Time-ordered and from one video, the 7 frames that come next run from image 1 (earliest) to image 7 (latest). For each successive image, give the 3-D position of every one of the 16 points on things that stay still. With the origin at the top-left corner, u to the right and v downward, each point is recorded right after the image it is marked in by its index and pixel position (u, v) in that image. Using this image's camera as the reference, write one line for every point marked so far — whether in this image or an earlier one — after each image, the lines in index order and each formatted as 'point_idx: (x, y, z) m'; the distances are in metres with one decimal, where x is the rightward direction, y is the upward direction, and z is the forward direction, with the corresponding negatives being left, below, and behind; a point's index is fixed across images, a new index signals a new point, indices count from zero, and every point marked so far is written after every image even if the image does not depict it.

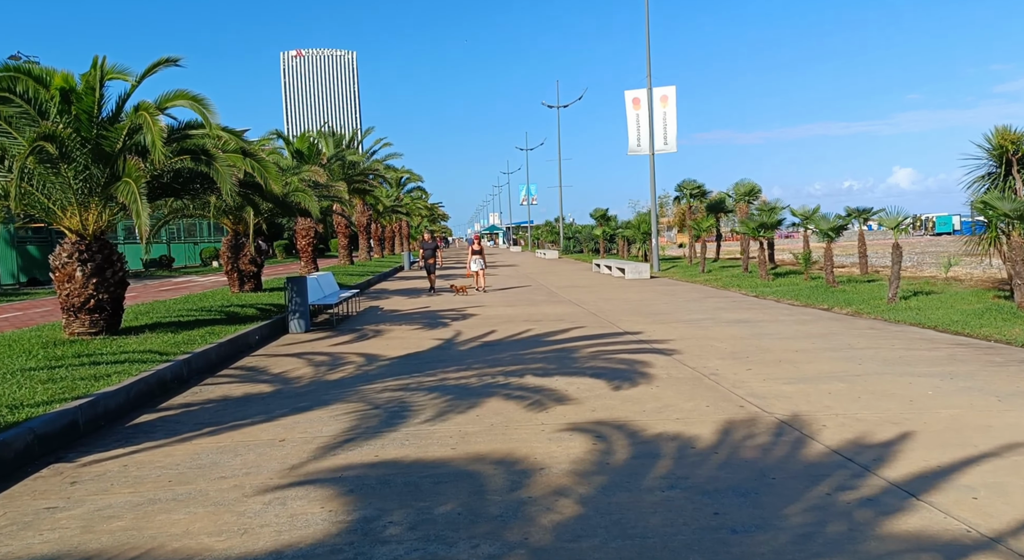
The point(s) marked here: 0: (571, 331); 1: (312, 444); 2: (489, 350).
0: (+1.0, -0.9, +12.7) m
1: (-1.6, -1.3, +5.8) m
2: (-0.3, -1.0, +10.8) m
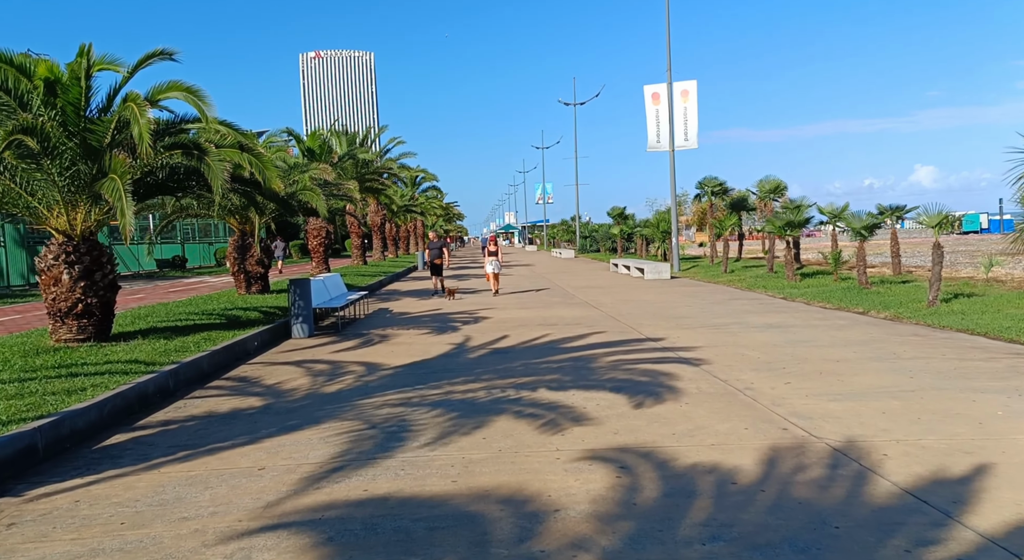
0: (+1.2, -0.9, +11.9) m
1: (-1.5, -1.3, +5.1) m
2: (-0.1, -1.1, +10.1) m
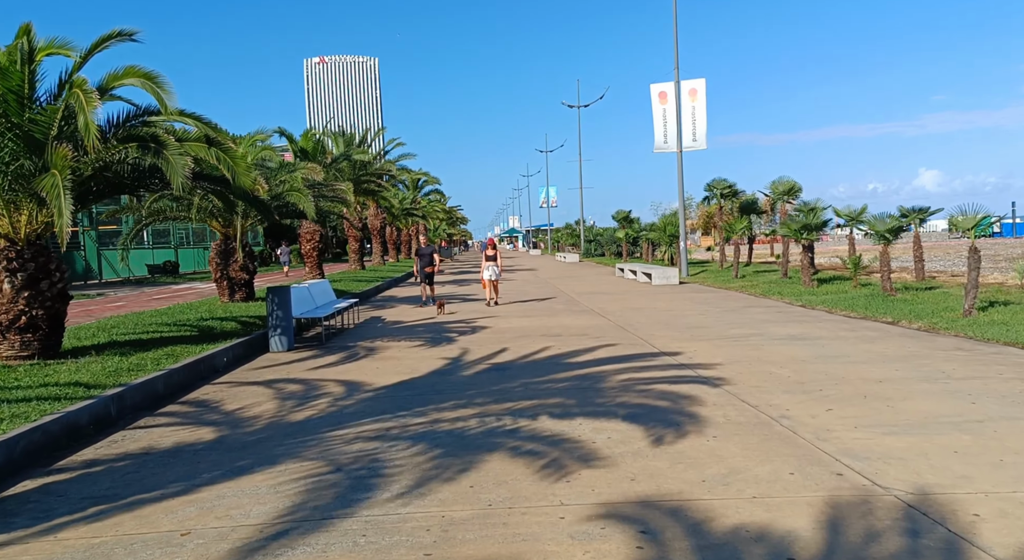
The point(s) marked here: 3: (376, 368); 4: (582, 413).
0: (+1.2, -1.0, +10.8) m
1: (-1.5, -1.4, +4.0) m
2: (-0.2, -1.2, +9.0) m
3: (-1.8, -1.2, +9.7) m
4: (+0.7, -1.2, +6.9) m
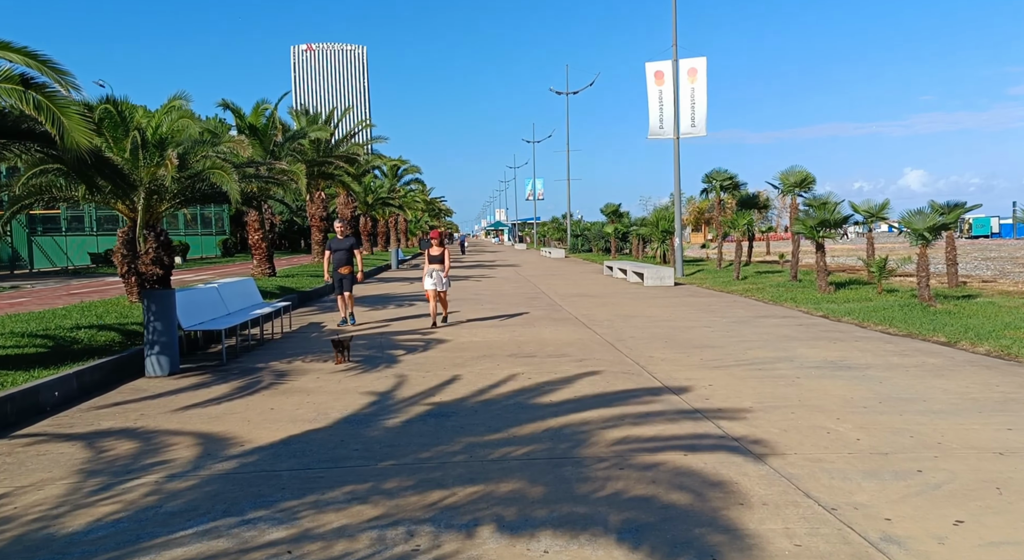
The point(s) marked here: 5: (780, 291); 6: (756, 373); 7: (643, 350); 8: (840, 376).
0: (+0.7, -1.1, +8.1) m
1: (-1.9, -1.5, +1.3) m
2: (-0.6, -1.2, +6.2) m
3: (-2.3, -1.2, +6.9) m
4: (+0.2, -1.3, +4.2) m
5: (+6.7, -0.3, +18.5) m
6: (+2.8, -1.1, +8.5) m
7: (+1.8, -1.0, +10.1) m
8: (+3.7, -1.1, +8.3) m
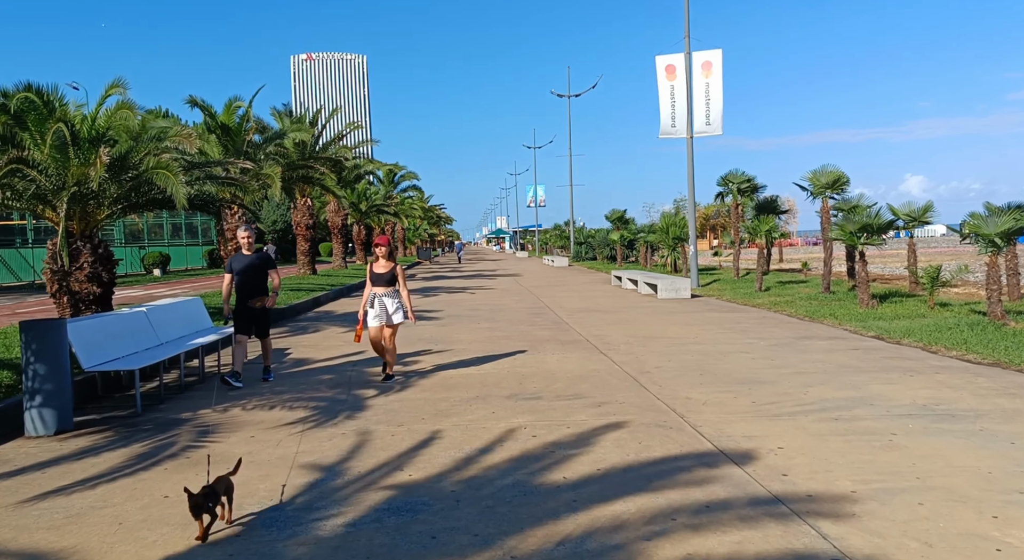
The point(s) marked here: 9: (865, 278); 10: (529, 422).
0: (+0.7, -1.3, +6.0) m
1: (-2.0, -1.7, -0.8) m
2: (-0.7, -1.4, +4.1) m
3: (-2.3, -1.4, +4.9) m
4: (+0.2, -1.5, +2.1) m
5: (+6.7, -0.5, +16.4) m
6: (+2.8, -1.3, +6.4) m
7: (+1.8, -1.2, +8.0) m
8: (+3.6, -1.2, +6.2) m
9: (+7.6, +0.1, +16.0) m
10: (+0.2, -1.3, +6.8) m
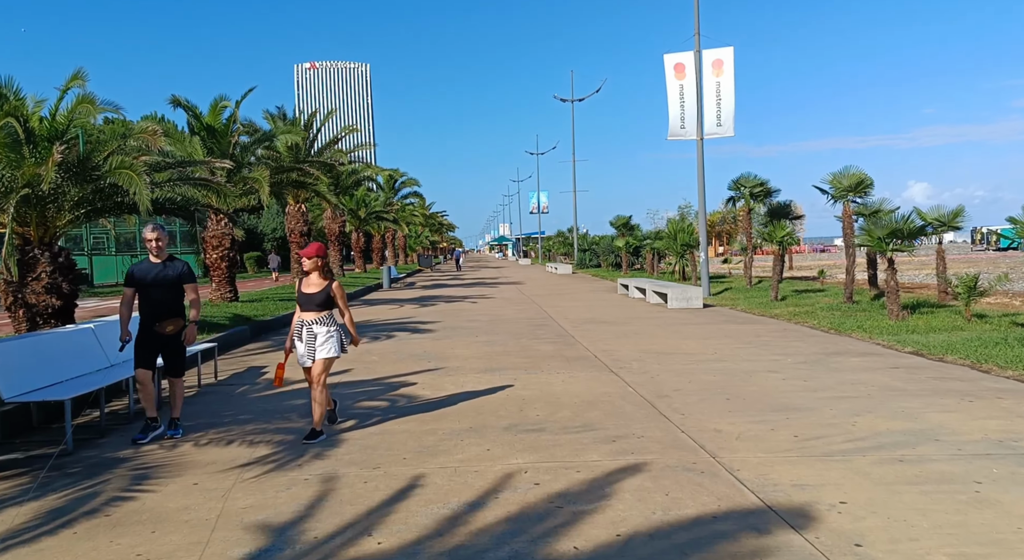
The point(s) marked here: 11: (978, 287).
0: (+0.7, -1.4, +4.9) m
1: (-2.0, -1.7, -1.9) m
2: (-0.7, -1.5, +3.0) m
3: (-2.3, -1.5, +3.8) m
4: (+0.2, -1.6, +1.0) m
5: (+6.7, -0.7, +15.3) m
6: (+2.8, -1.4, +5.3) m
7: (+1.8, -1.3, +6.9) m
8: (+3.6, -1.3, +5.1) m
9: (+7.6, -0.1, +14.9) m
10: (+0.1, -1.4, +5.7) m
11: (+8.6, -0.1, +13.8) m
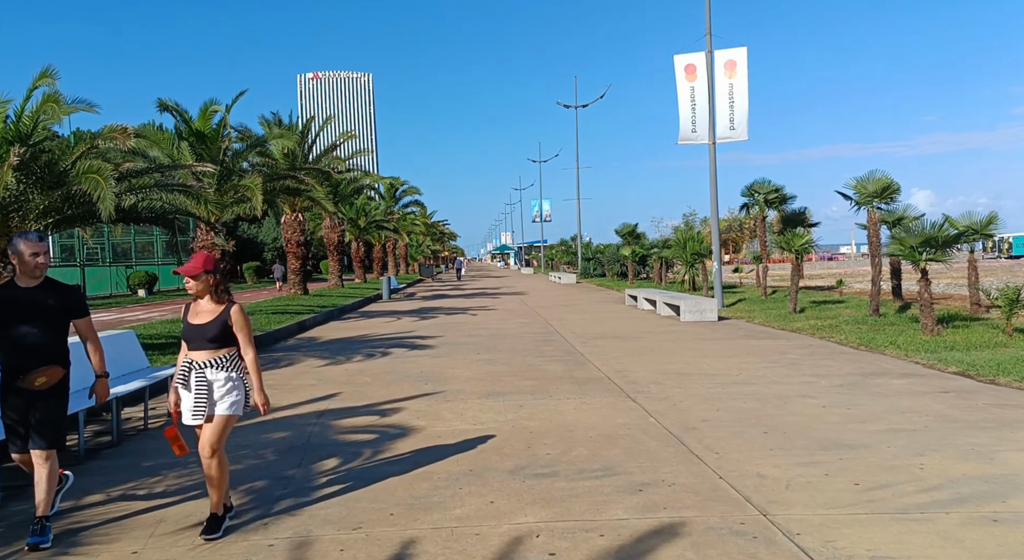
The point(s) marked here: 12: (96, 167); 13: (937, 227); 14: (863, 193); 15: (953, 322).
0: (+0.8, -1.5, +3.9) m
1: (-2.0, -1.8, -2.9) m
2: (-0.6, -1.6, +2.1) m
3: (-2.2, -1.6, +2.8) m
4: (+0.2, -1.6, 0.0) m
5: (+6.8, -1.0, +14.3) m
6: (+2.8, -1.5, +4.3) m
7: (+1.8, -1.4, +5.9) m
8: (+3.7, -1.5, +4.1) m
9: (+7.7, -0.3, +13.9) m
10: (+0.2, -1.5, +4.7) m
11: (+8.7, -0.3, +12.8) m
12: (-5.3, +1.5, +9.6) m
13: (+8.1, +1.1, +14.4) m
14: (+7.7, +1.9, +16.2) m
15: (+8.4, -0.7, +14.2) m
